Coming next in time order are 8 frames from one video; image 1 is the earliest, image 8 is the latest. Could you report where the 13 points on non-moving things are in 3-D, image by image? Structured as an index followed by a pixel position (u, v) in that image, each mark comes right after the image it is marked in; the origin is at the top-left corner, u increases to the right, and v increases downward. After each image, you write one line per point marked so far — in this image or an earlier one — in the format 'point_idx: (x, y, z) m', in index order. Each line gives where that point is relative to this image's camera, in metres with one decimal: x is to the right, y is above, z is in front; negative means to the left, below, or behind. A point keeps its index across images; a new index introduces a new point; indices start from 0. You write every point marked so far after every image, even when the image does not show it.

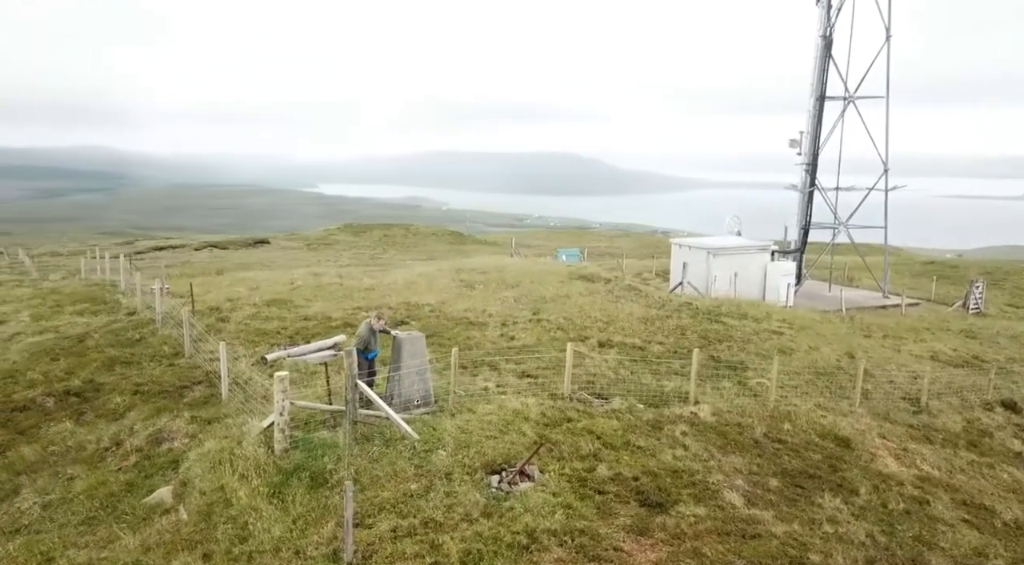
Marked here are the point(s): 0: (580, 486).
0: (+0.8, -2.6, +8.5) m
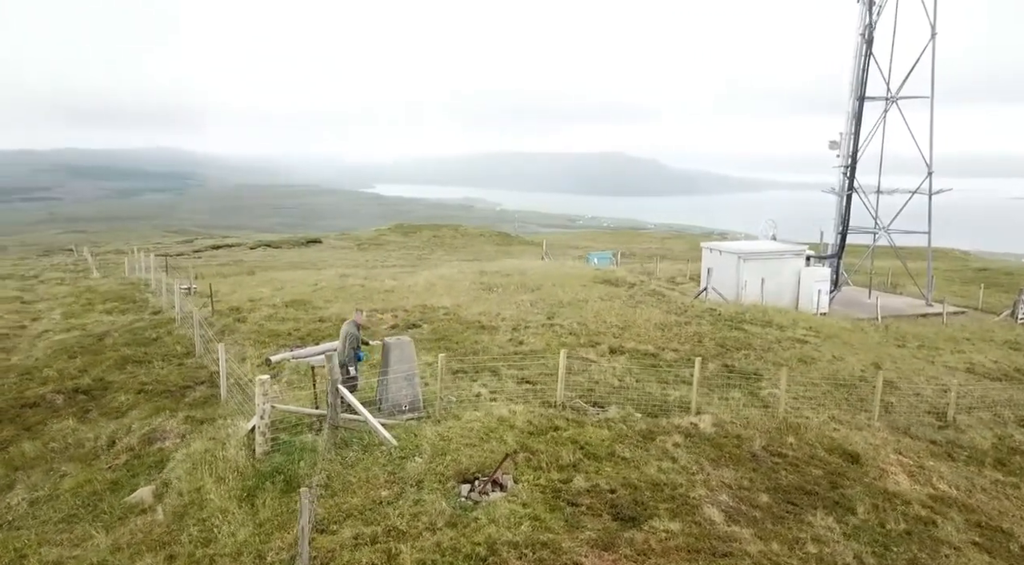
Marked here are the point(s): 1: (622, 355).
0: (+0.5, -2.6, +8.3) m
1: (+3.1, -2.0, +19.0) m
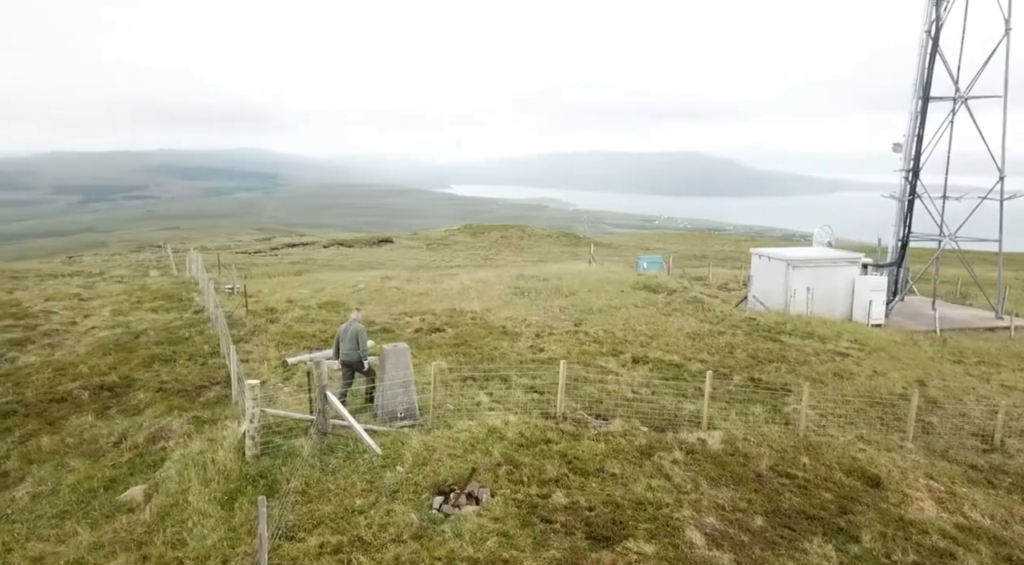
0: (+0.2, -2.8, +8.2) m
1: (+3.6, -2.2, +18.6) m
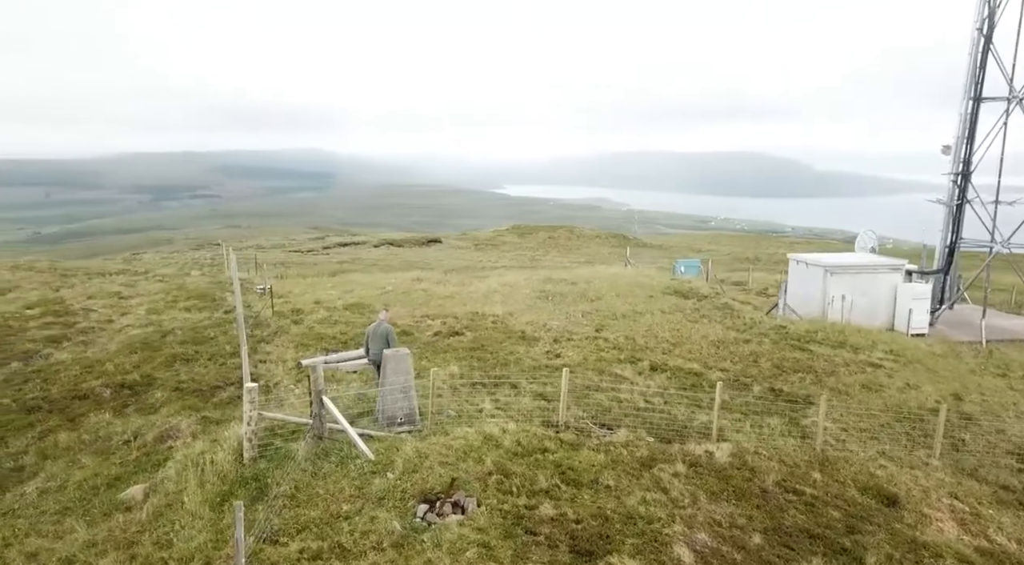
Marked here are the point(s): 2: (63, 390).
0: (0.0, -2.9, +8.1) m
1: (+4.1, -2.4, +18.3) m
2: (-9.9, -2.4, +14.9) m
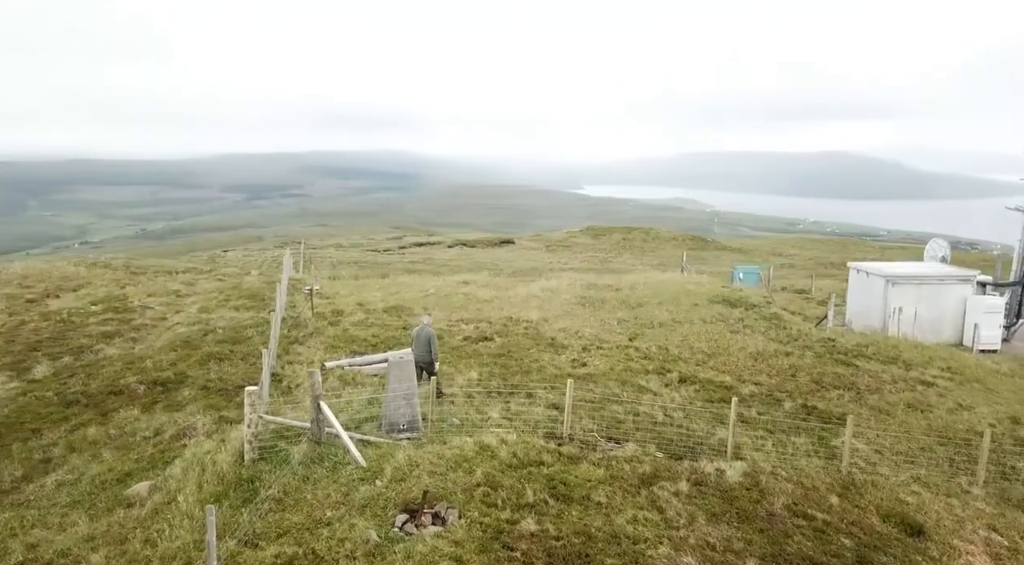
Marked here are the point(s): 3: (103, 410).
0: (-0.3, -3.0, +8.0) m
1: (+4.7, -2.7, +17.8) m
2: (-9.6, -2.4, +15.7) m
3: (-8.5, -2.6, +14.0) m
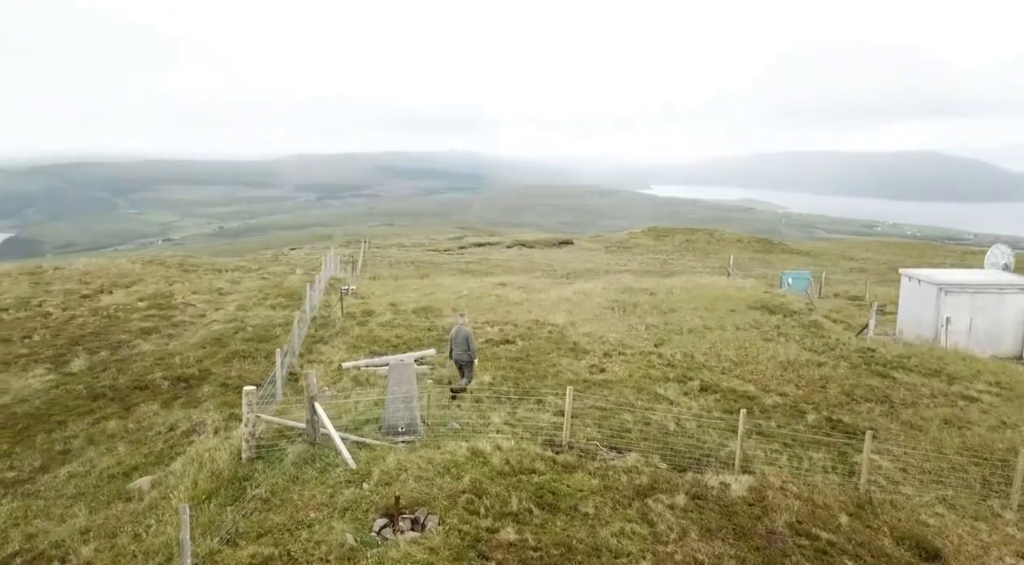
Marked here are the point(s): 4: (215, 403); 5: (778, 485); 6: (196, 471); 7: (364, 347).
0: (-0.6, -3.1, +8.0) m
1: (+5.1, -2.9, +17.4) m
2: (-9.2, -2.4, +16.3) m
3: (-8.3, -2.6, +14.6) m
4: (-6.1, -2.5, +14.0) m
5: (+4.6, -3.5, +11.8) m
6: (-4.6, -2.8, +9.9) m
7: (-4.3, -1.9, +19.7) m
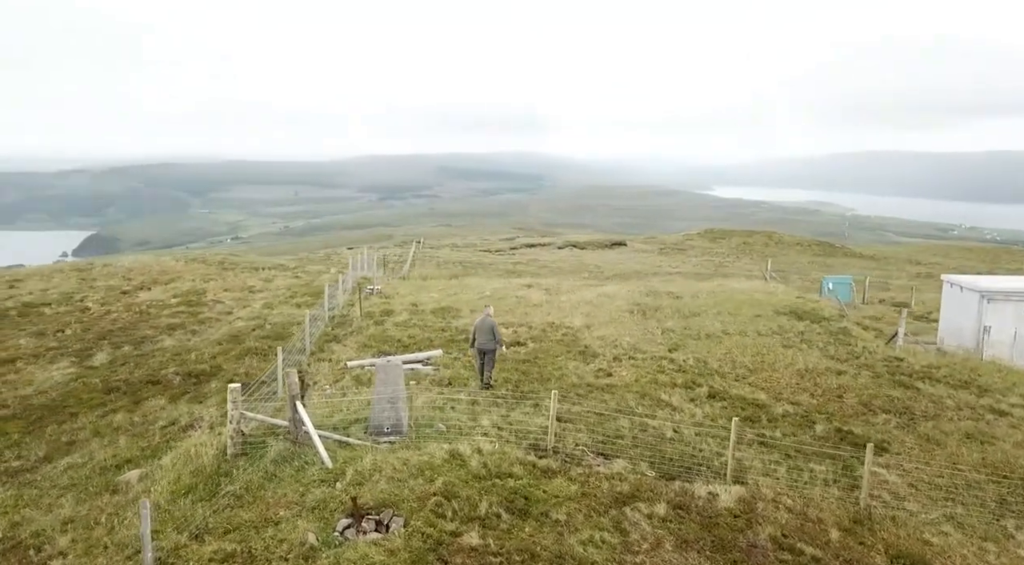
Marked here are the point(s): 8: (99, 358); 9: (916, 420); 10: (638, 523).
0: (-1.0, -3.2, +8.0) m
1: (+5.2, -3.0, +17.1) m
2: (-9.2, -2.3, +16.8) m
3: (-8.4, -2.6, +15.0) m
4: (-6.2, -2.5, +14.3) m
5: (+4.4, -3.7, +11.5) m
6: (-5.0, -2.8, +10.2) m
7: (-4.0, -1.9, +19.9) m
8: (-11.6, -2.1, +19.0) m
9: (+10.6, -3.6, +17.7) m
10: (+1.8, -3.4, +9.5) m
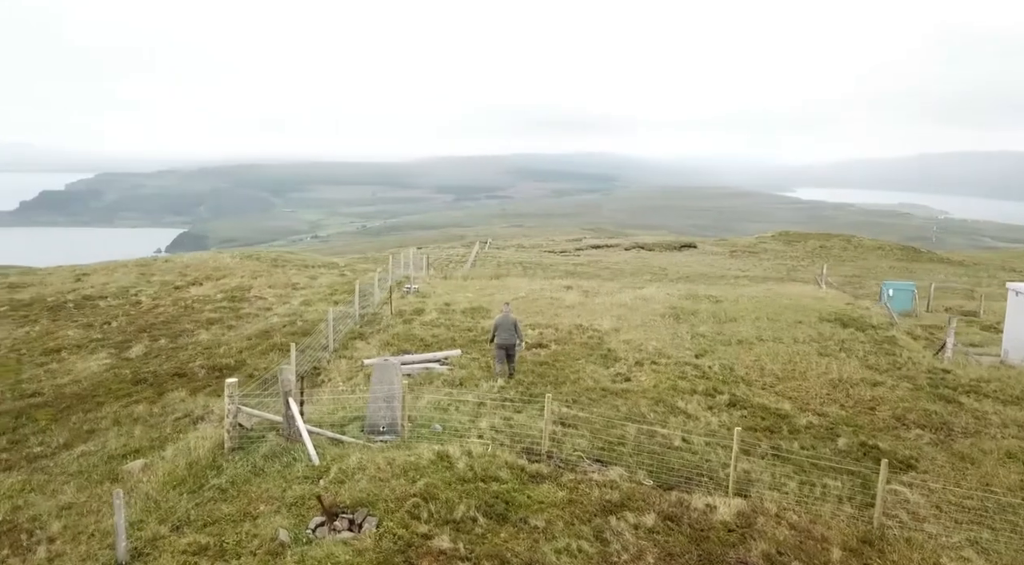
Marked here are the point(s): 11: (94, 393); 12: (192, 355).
0: (-1.4, -3.2, +8.0) m
1: (+5.5, -3.1, +16.6) m
2: (-8.8, -2.2, +17.5) m
3: (-8.1, -2.5, +15.6) m
4: (-6.1, -2.4, +14.7) m
5: (+4.3, -3.8, +11.1) m
6: (-5.1, -2.7, +10.5) m
7: (-3.4, -1.9, +20.2) m
8: (-11.0, -2.0, +19.8) m
9: (+10.9, -3.8, +16.7) m
10: (+1.5, -3.4, +9.3) m
11: (-9.6, -2.5, +15.5) m
12: (-8.9, -2.0, +18.8) m
